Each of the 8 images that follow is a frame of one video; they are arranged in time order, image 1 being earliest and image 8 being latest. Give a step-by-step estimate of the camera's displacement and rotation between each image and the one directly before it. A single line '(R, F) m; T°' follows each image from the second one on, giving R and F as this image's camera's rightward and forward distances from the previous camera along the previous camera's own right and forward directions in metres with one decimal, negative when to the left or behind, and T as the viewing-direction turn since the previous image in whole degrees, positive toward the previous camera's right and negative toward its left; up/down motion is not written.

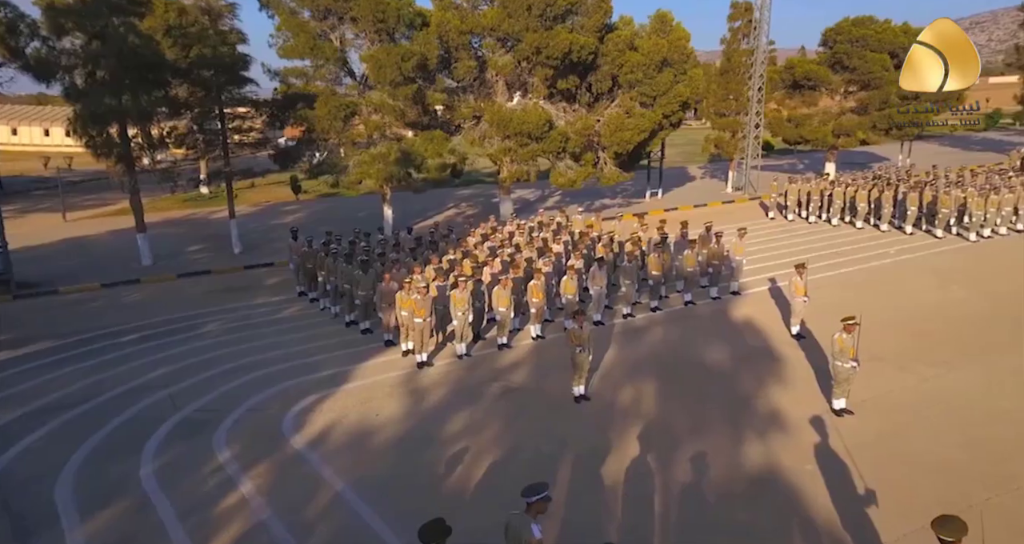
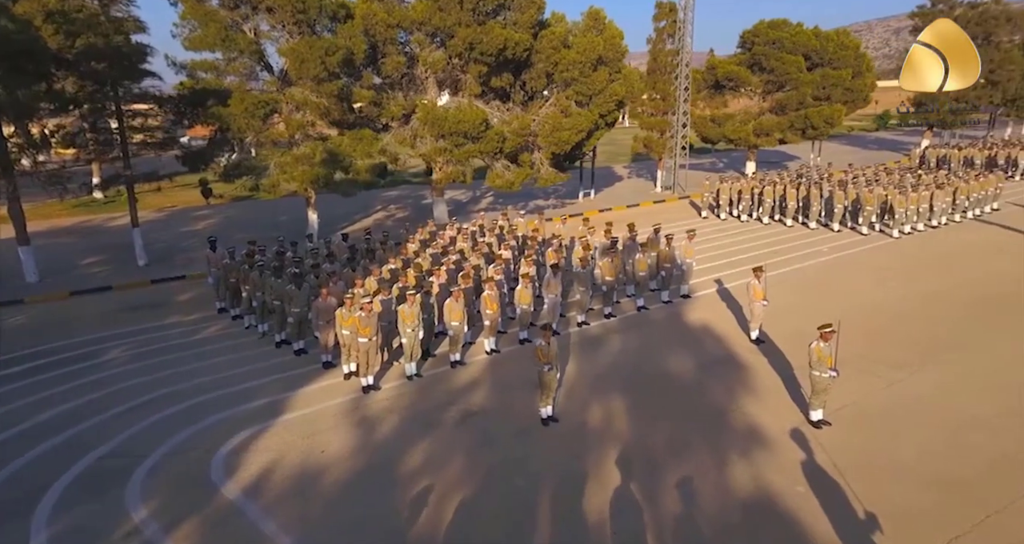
(-0.4, +0.7) m; +7°
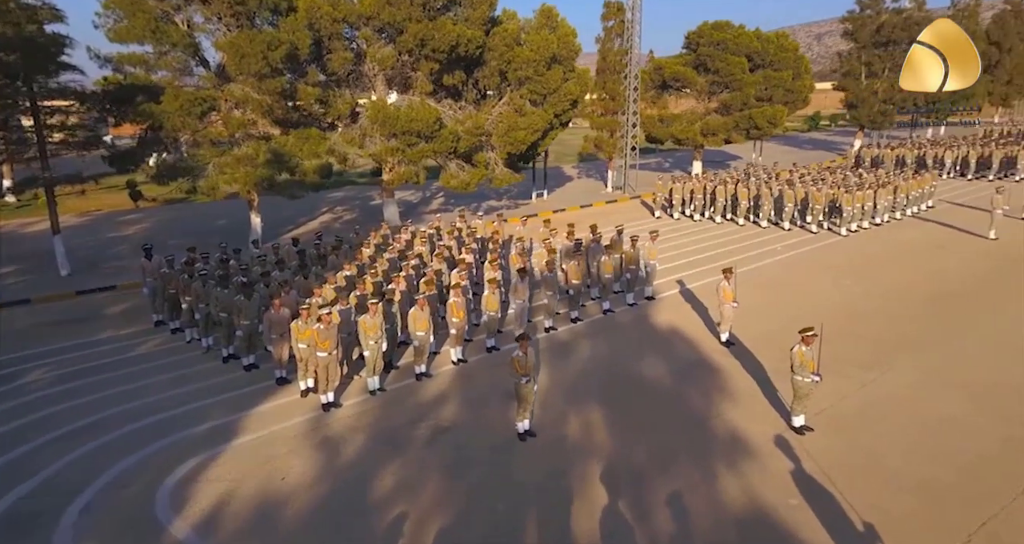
(-0.3, +0.4) m; +5°
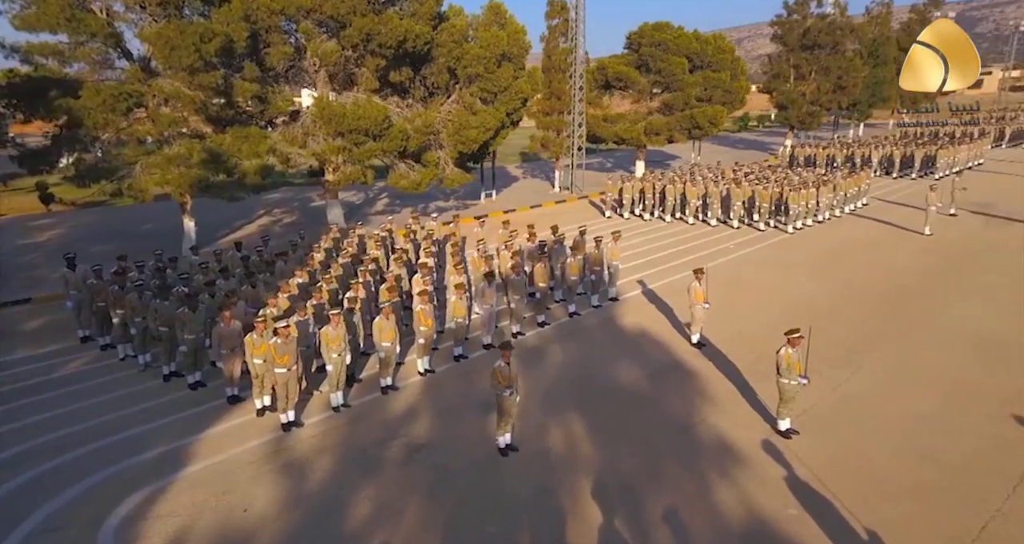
(-0.4, +0.3) m; +6°
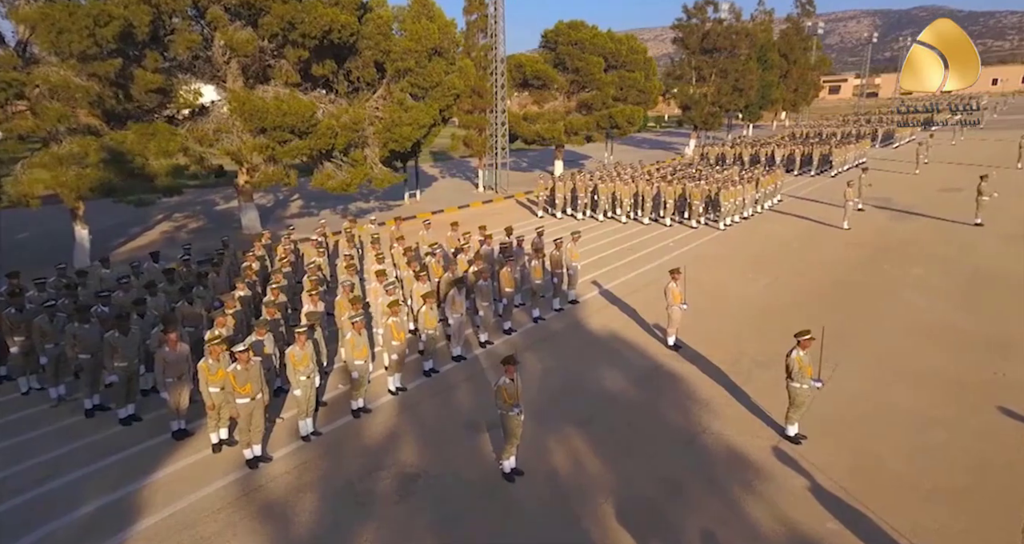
(-1.0, +0.5) m; +9°
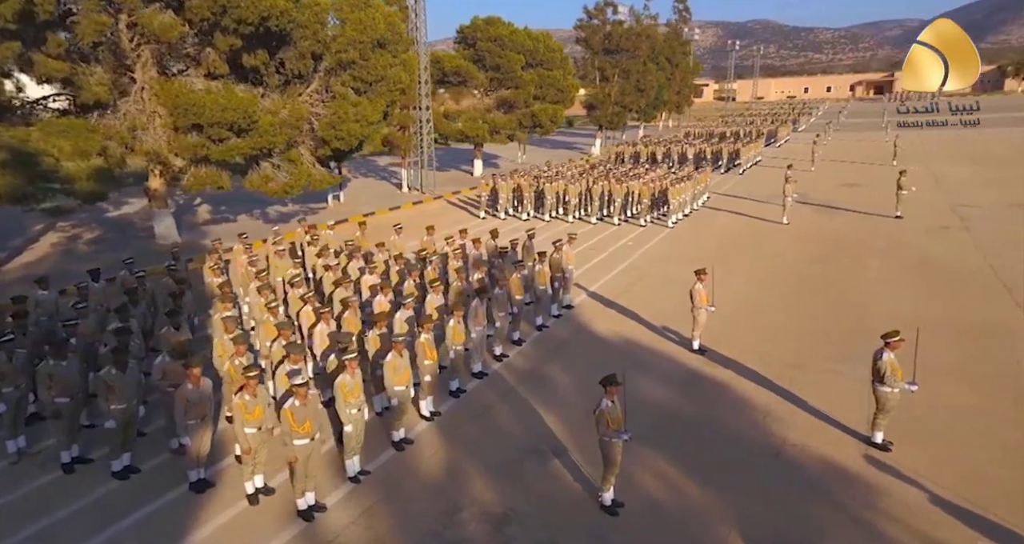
(-2.0, +0.6) m; +10°
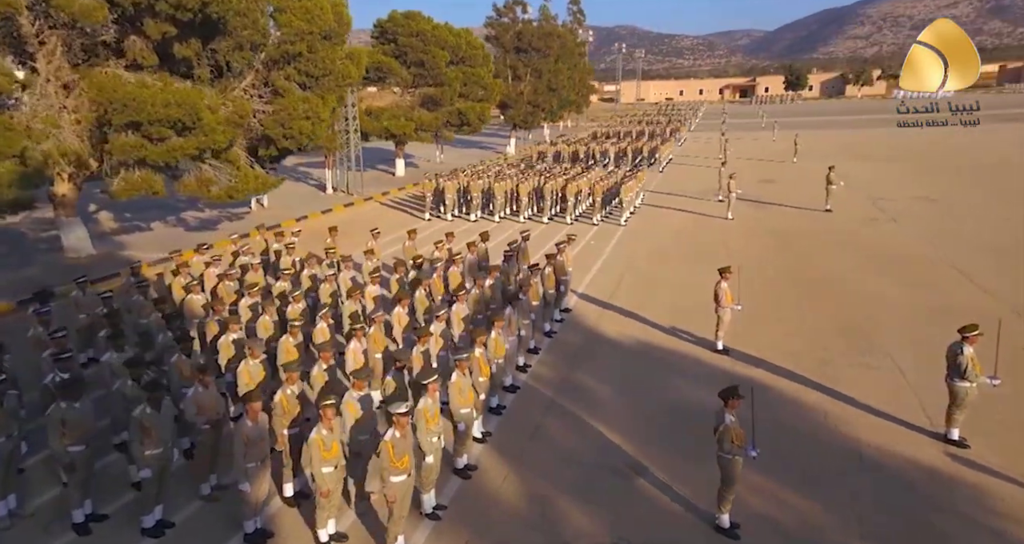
(-1.9, +0.4) m; +9°
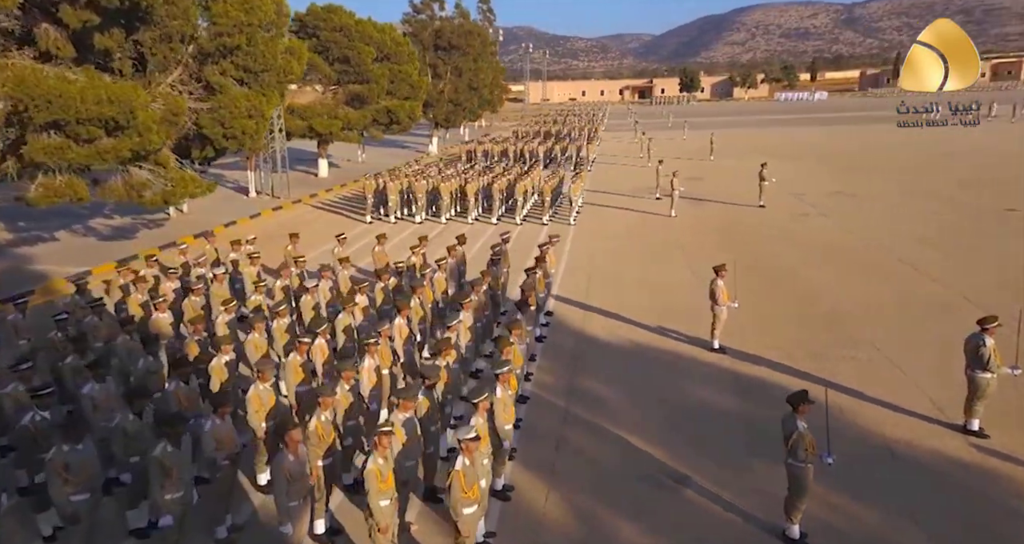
(-1.3, +0.3) m; +8°
